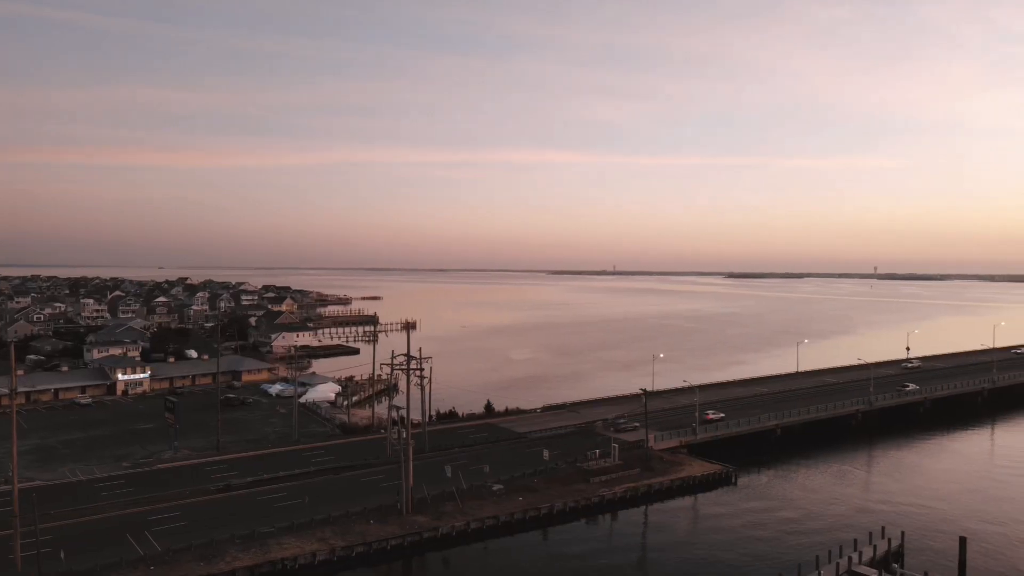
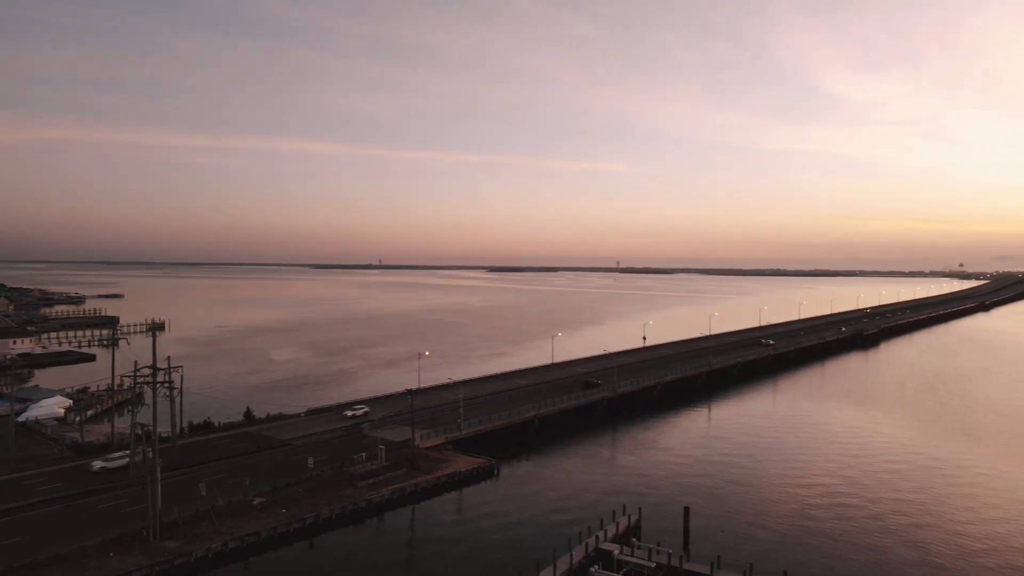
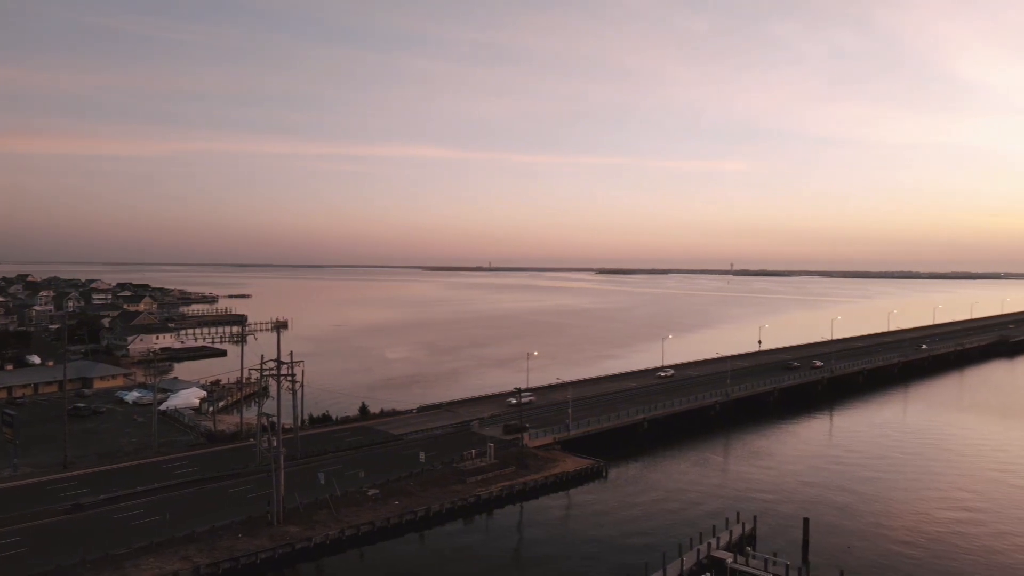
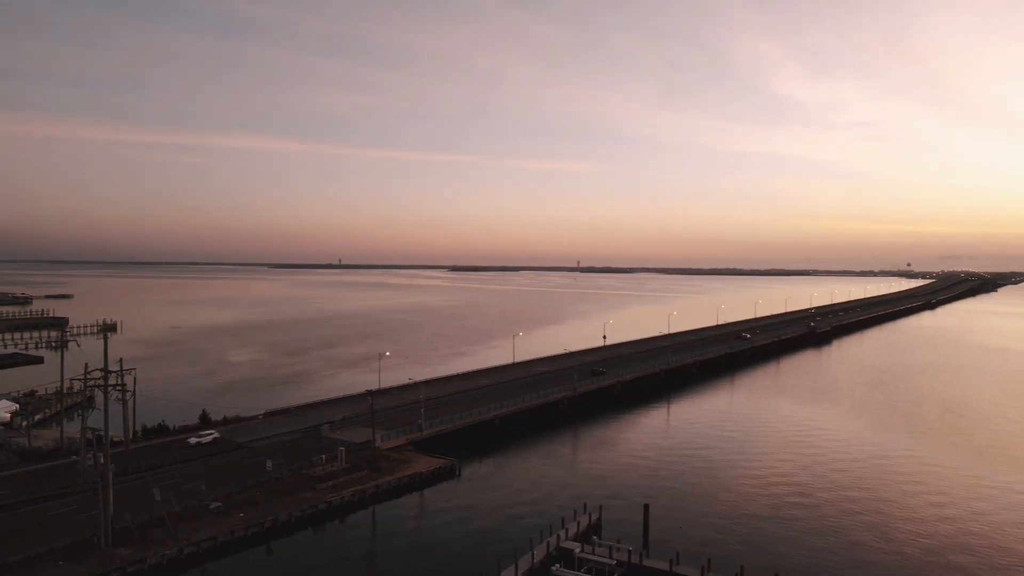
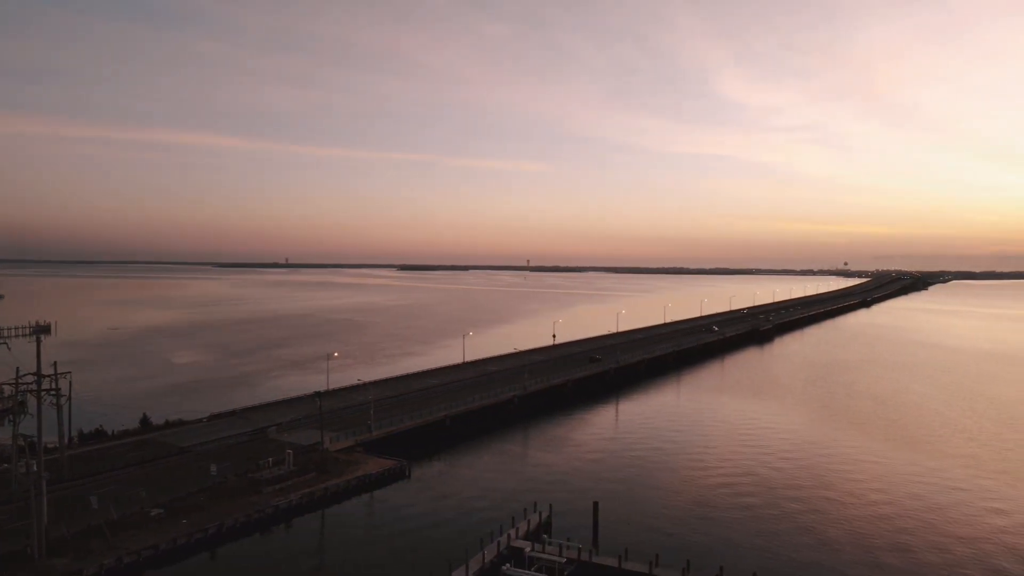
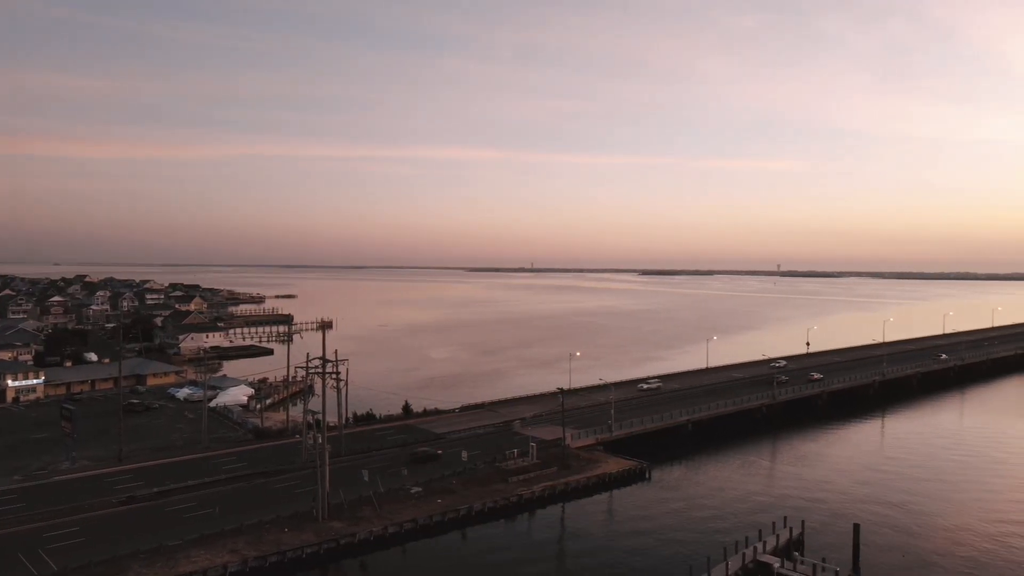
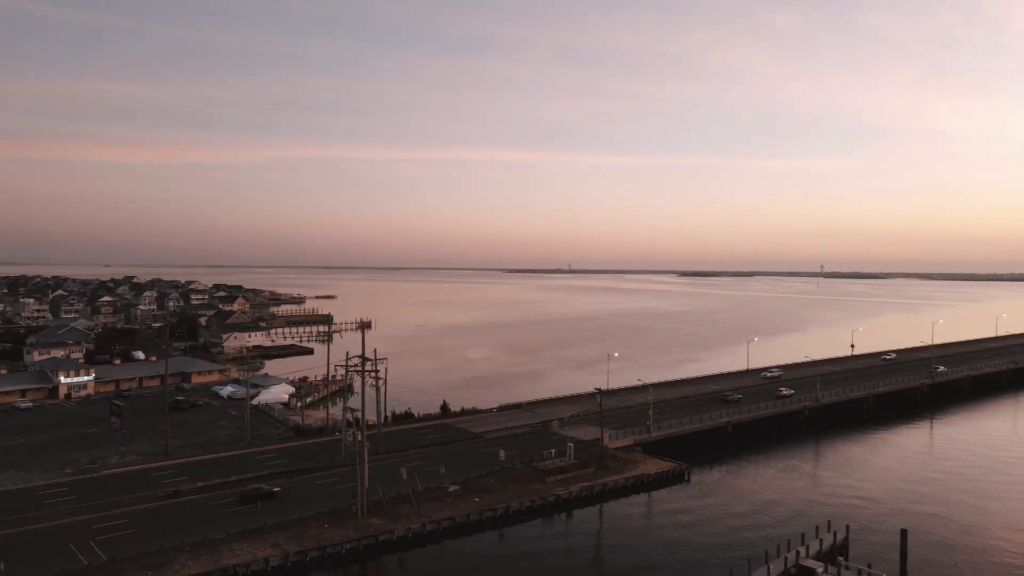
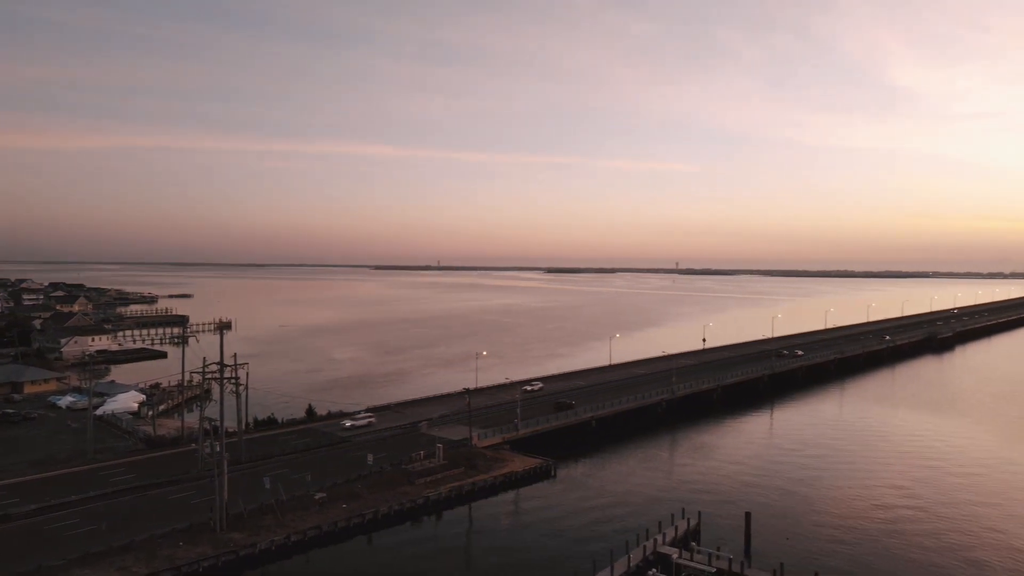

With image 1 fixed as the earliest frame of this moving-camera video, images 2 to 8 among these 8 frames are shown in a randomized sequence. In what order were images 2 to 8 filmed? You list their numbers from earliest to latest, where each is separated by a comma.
7, 6, 3, 8, 2, 4, 5
